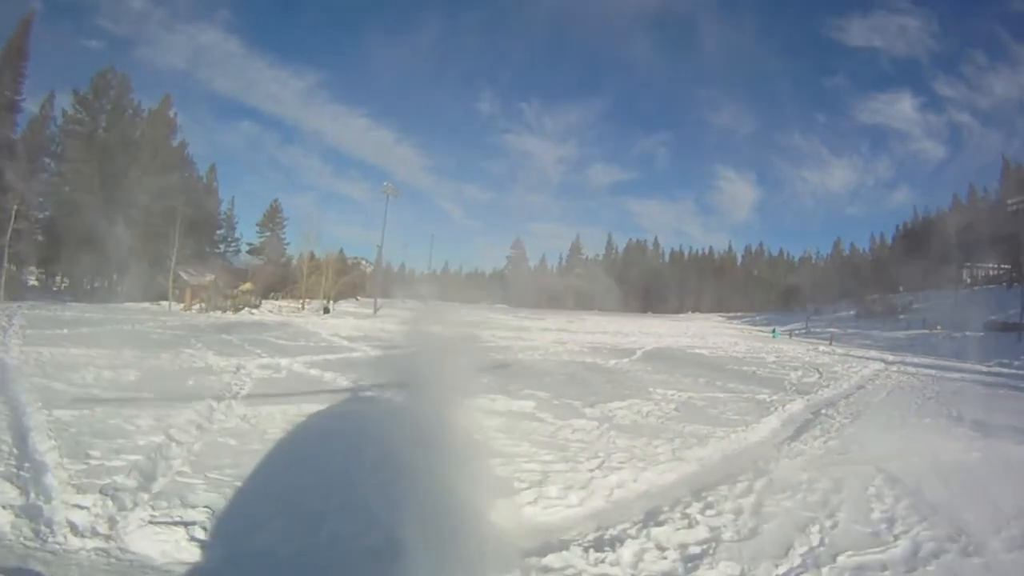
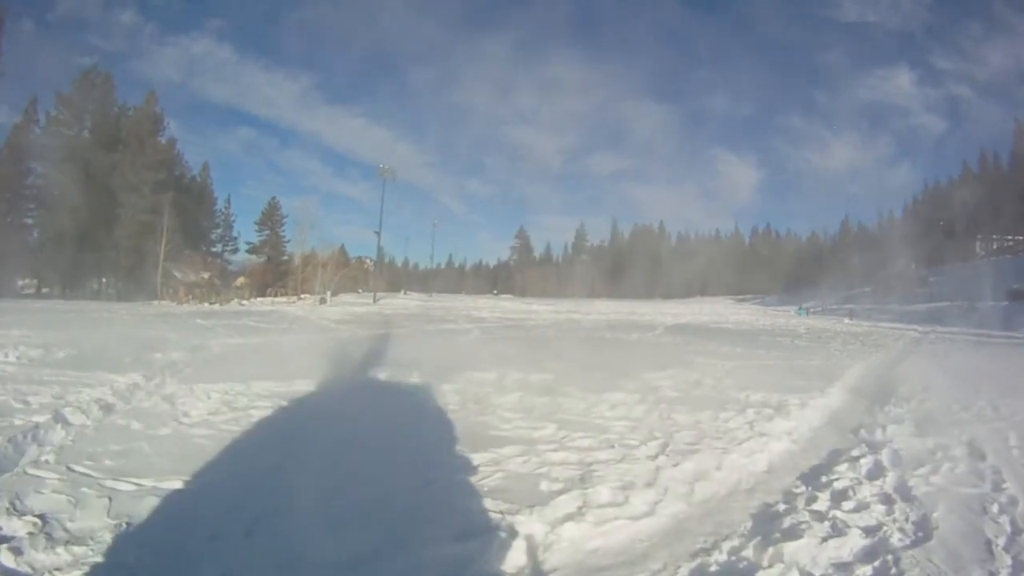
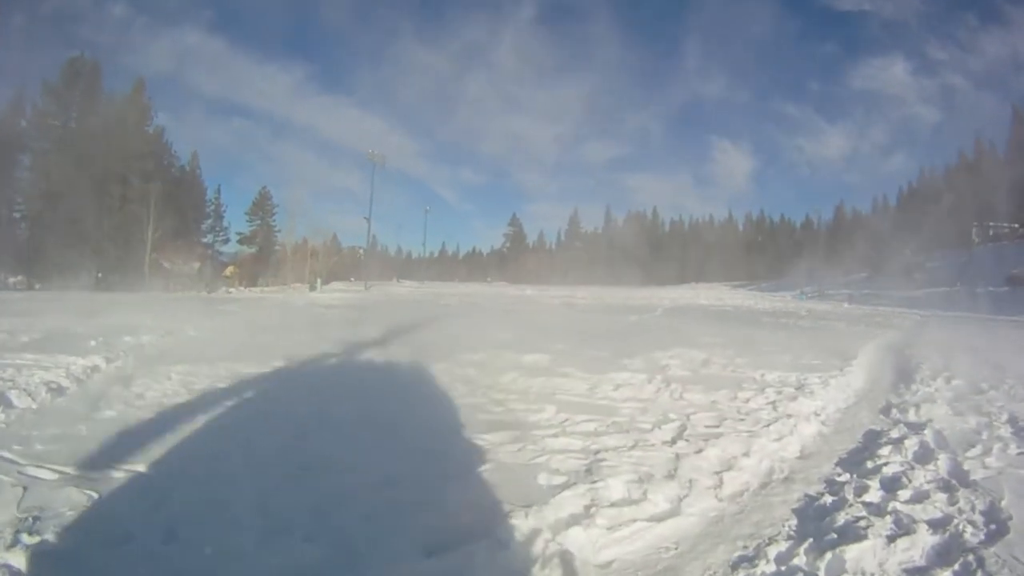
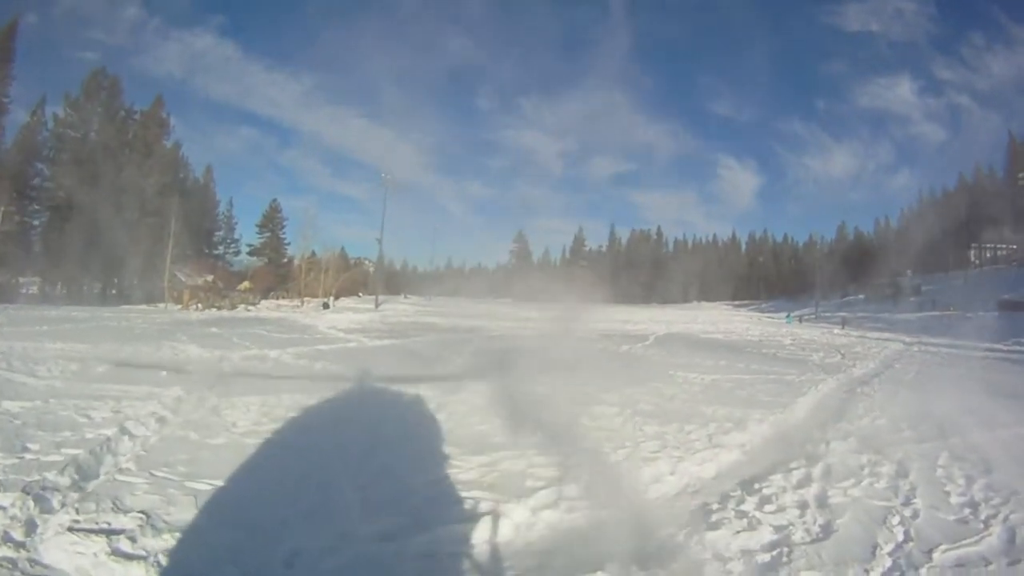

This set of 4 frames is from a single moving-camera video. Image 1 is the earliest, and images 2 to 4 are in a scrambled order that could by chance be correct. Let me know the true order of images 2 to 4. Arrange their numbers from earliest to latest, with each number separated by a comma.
4, 2, 3
